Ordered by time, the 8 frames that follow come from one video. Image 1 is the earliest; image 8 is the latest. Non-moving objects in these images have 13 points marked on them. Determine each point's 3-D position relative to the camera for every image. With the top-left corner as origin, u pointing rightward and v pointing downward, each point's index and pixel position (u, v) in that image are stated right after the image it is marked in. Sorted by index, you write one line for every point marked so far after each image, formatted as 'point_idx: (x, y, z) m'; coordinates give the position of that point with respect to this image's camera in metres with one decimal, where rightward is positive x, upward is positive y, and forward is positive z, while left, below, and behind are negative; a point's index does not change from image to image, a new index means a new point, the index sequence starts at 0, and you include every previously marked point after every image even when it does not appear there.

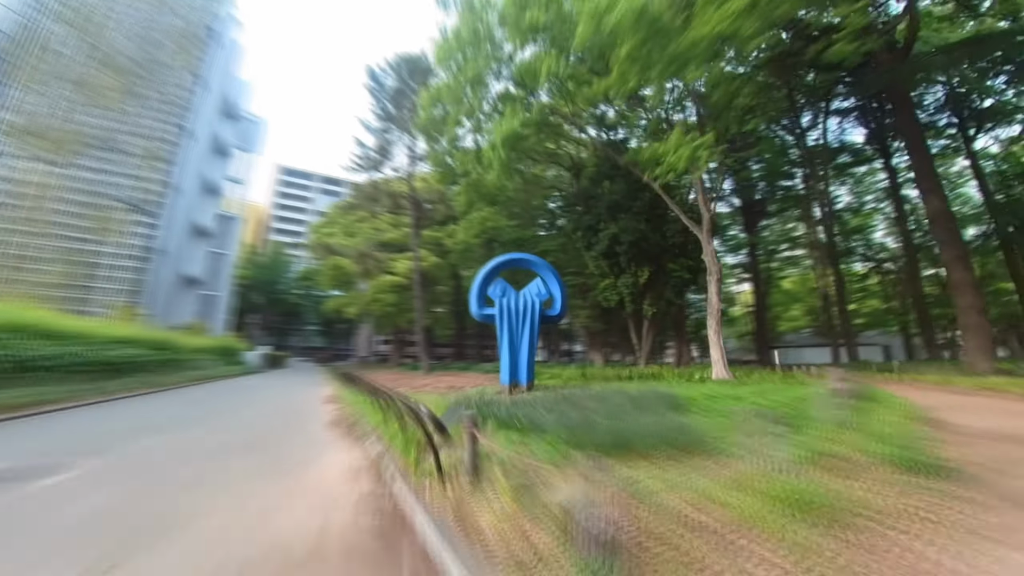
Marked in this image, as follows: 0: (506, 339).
0: (-0.2, -1.4, +9.8) m
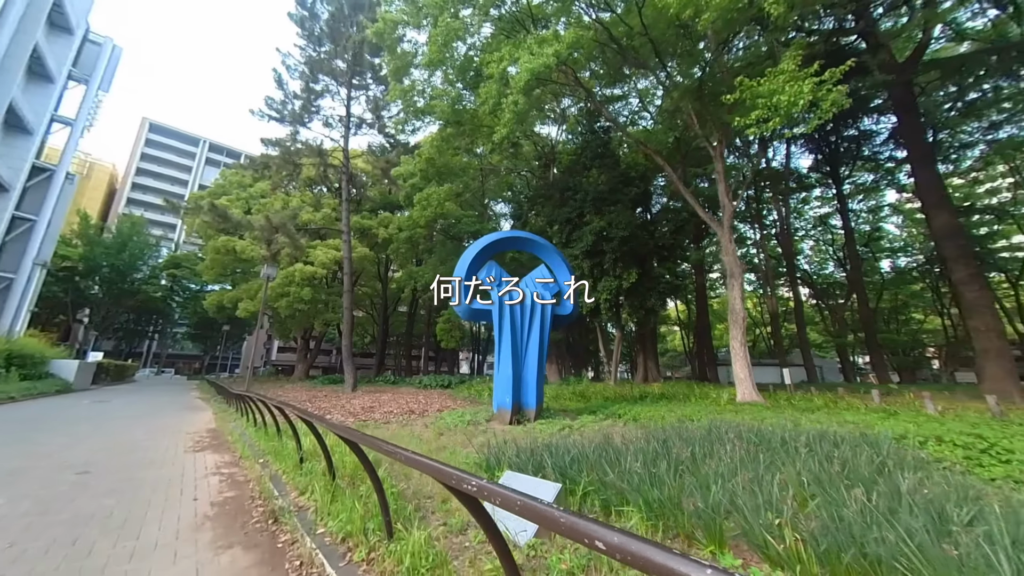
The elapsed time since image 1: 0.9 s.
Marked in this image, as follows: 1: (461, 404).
0: (-0.1, -1.1, +6.8) m
1: (-1.2, -3.0, +9.1) m
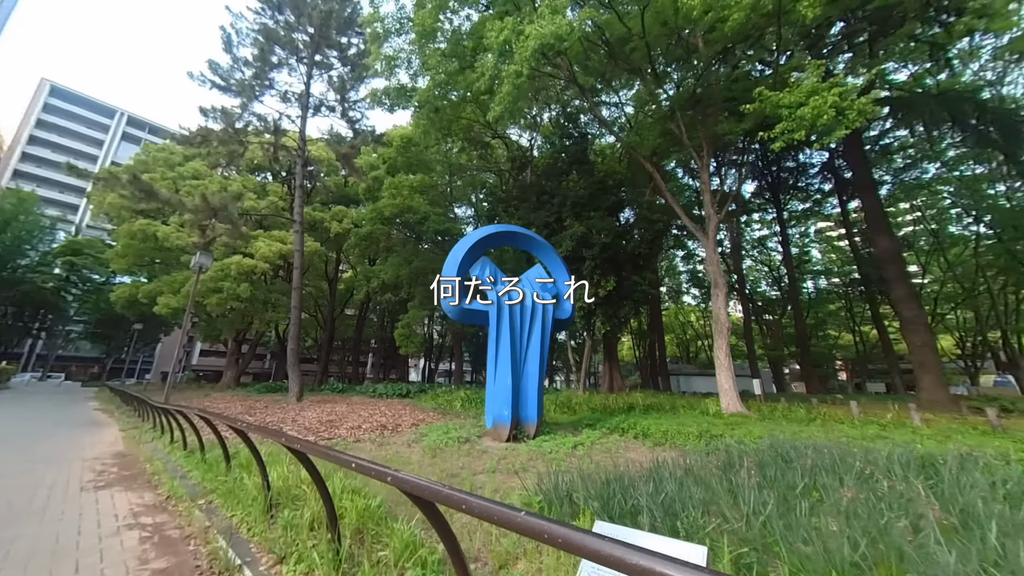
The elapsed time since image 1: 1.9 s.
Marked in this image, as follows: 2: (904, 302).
0: (-0.2, -1.1, +6.1) m
1: (-1.6, -2.9, +8.2) m
2: (+13.4, -0.5, +12.4) m
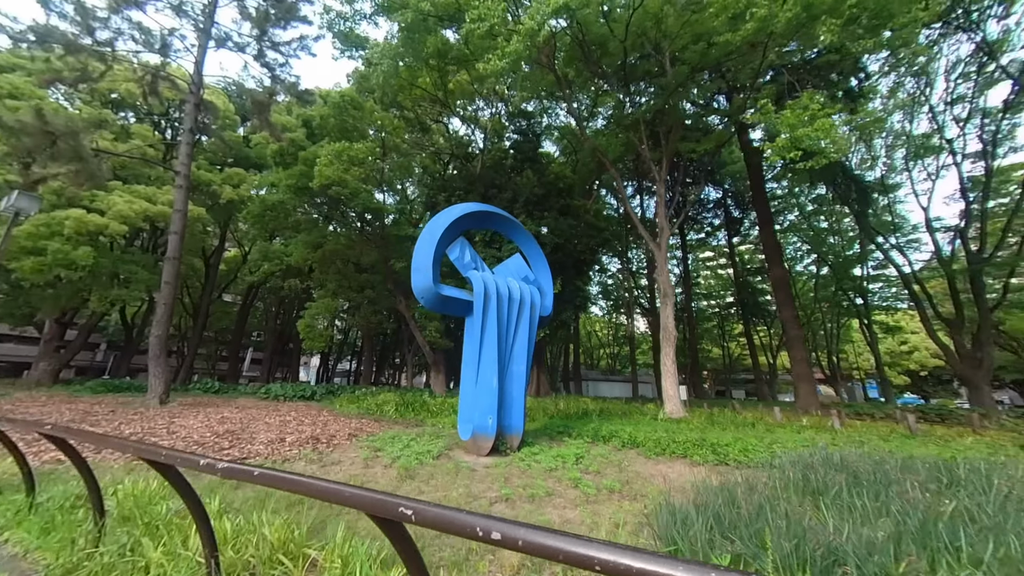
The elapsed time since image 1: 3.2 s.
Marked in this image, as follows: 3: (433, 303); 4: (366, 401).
0: (-0.4, -0.9, +5.2) m
1: (-2.5, -2.6, +6.8) m
2: (+11.2, -1.4, +14.7) m
3: (-1.2, -0.2, +5.3) m
4: (-4.8, -3.6, +11.6) m
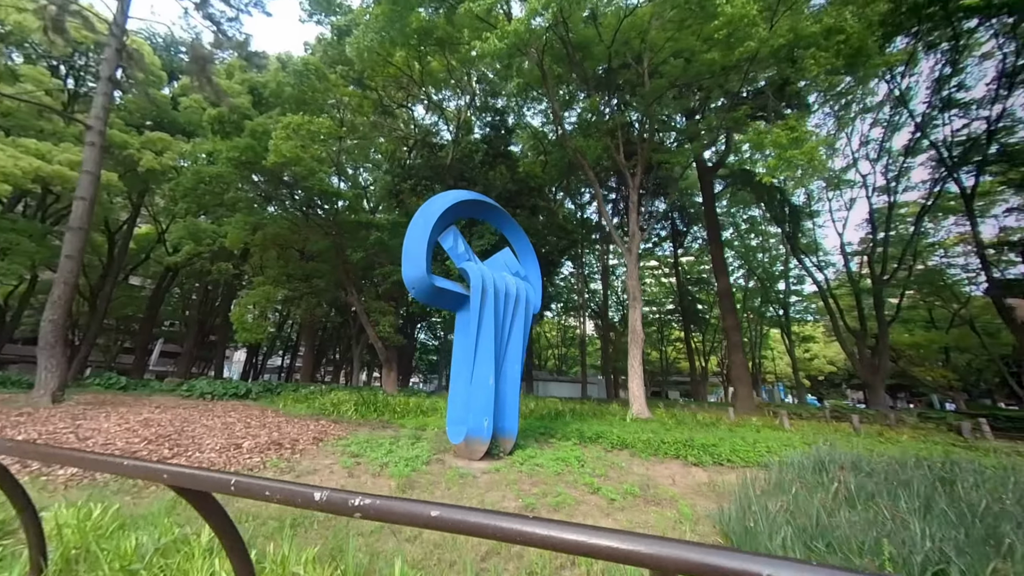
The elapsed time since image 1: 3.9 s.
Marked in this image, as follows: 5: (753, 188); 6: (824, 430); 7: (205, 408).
0: (-0.4, -0.8, +4.8) m
1: (-2.8, -2.4, +6.2) m
2: (+9.6, -1.8, +15.9) m
3: (-1.2, 0.0, +4.8) m
4: (-5.8, -3.3, +10.6) m
5: (+12.8, +5.3, +19.2) m
6: (+7.0, -3.1, +8.1) m
7: (-7.6, -3.0, +9.0) m
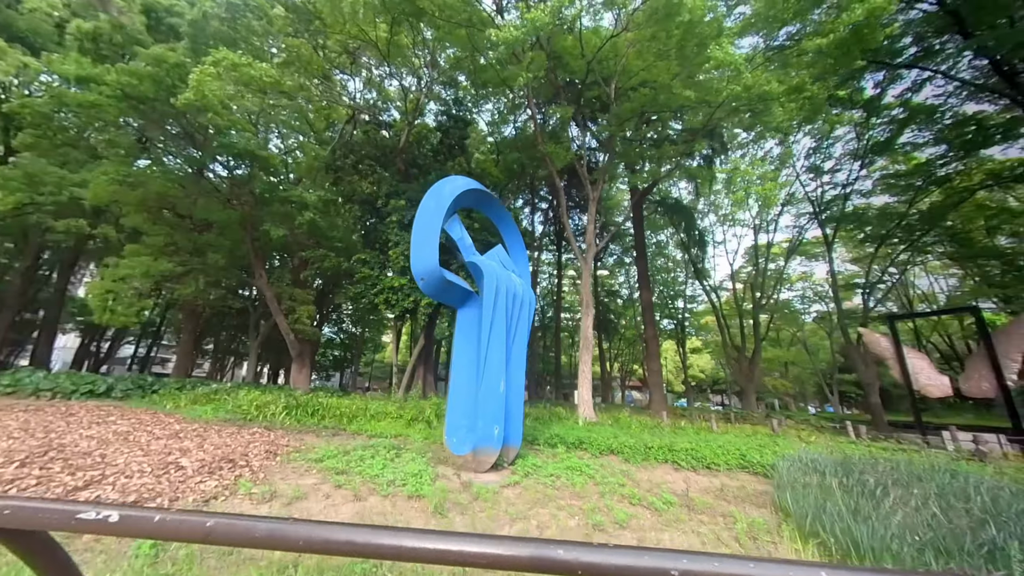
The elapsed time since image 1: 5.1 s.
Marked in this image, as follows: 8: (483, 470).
0: (-0.3, -0.8, +4.5) m
1: (-3.0, -2.1, +5.2) m
2: (+6.7, -2.5, +17.6) m
3: (-1.0, +0.1, +4.3) m
4: (-7.1, -2.8, +8.7) m
5: (+9.6, +4.4, +21.7) m
6: (+5.9, -3.7, +9.4) m
7: (-8.5, -2.3, +6.8) m
8: (-0.3, -2.1, +4.1) m
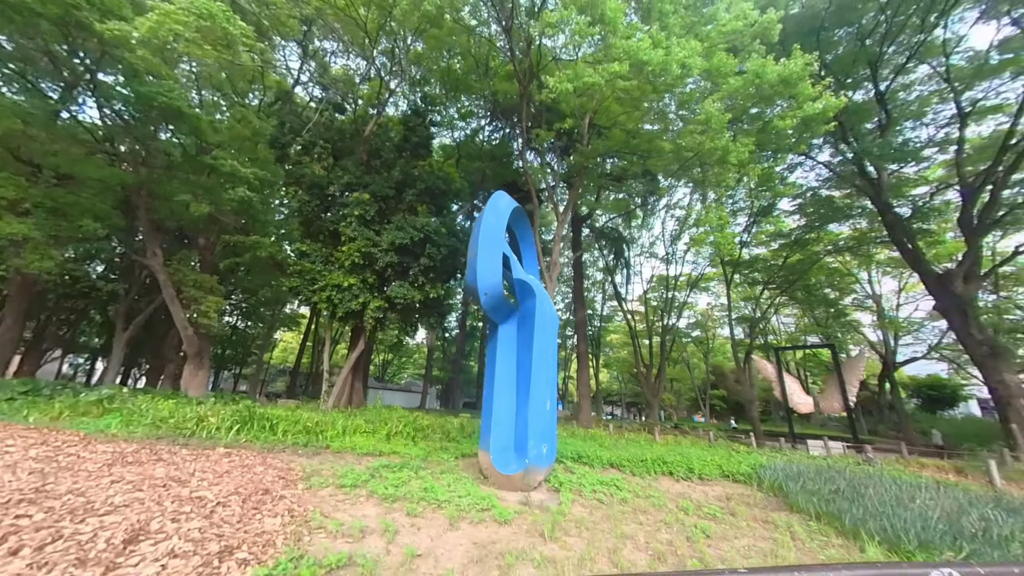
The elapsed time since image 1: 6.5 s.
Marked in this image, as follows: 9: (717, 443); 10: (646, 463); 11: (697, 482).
0: (+0.3, -1.0, +4.5) m
1: (-2.7, -2.1, +4.5) m
2: (+3.6, -3.5, +18.9) m
3: (-0.3, -0.1, +4.2) m
4: (-7.5, -2.4, +6.9) m
5: (+6.0, +3.0, +23.8) m
6: (+4.8, -4.5, +10.7) m
7: (-8.3, -1.8, +4.7) m
8: (+0.2, -2.3, +4.1) m
9: (+6.4, -4.9, +11.3) m
10: (+2.2, -3.0, +6.4) m
11: (+3.1, -3.3, +6.2) m
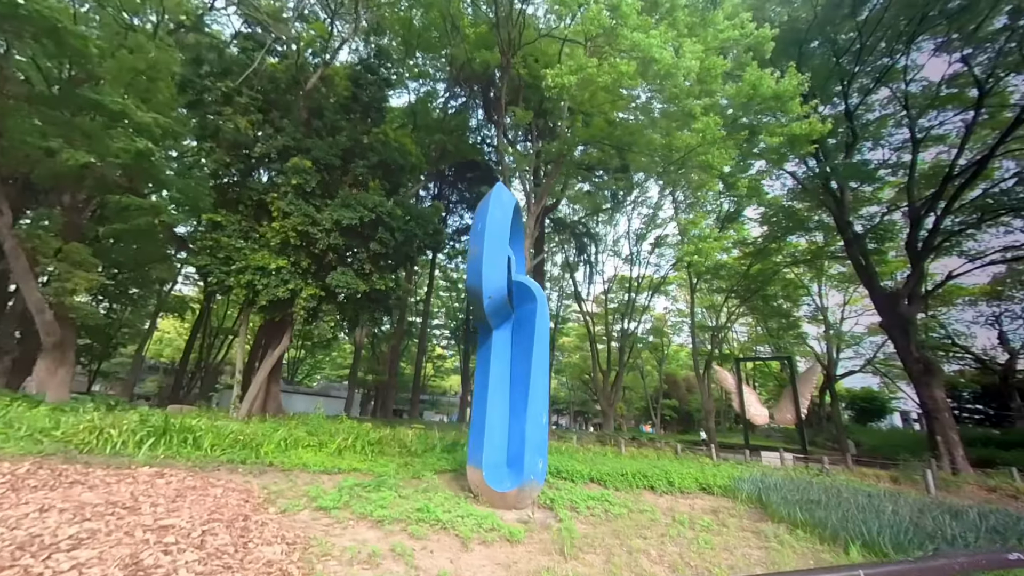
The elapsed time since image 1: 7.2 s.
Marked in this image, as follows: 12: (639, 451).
0: (+0.2, -1.2, +4.5) m
1: (-2.7, -2.2, +4.1) m
2: (+1.9, -4.4, +19.1) m
3: (-0.2, -0.3, +4.2) m
4: (-7.8, -2.3, +6.0) m
5: (+4.0, +1.9, +24.4) m
6: (+3.9, -5.1, +11.0) m
7: (-8.4, -1.6, +3.8) m
8: (+0.2, -2.4, +4.0) m
9: (+5.5, -5.6, +11.8) m
10: (+1.9, -3.3, +6.5) m
11: (+2.8, -3.7, +6.4) m
12: (+4.1, -5.1, +11.0) m
